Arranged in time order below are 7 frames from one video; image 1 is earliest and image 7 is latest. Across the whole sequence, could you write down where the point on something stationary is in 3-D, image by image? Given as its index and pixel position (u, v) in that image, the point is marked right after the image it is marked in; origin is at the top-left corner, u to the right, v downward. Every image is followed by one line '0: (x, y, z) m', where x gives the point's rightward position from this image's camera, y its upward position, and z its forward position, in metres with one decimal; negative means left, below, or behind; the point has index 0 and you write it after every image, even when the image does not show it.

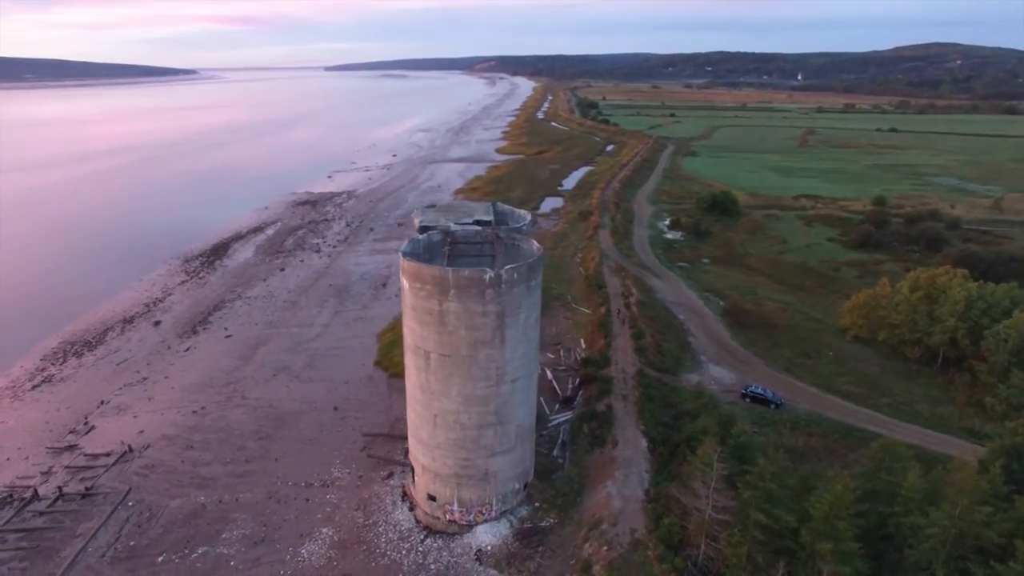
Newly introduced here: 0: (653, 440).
0: (+3.6, -3.9, +16.1) m
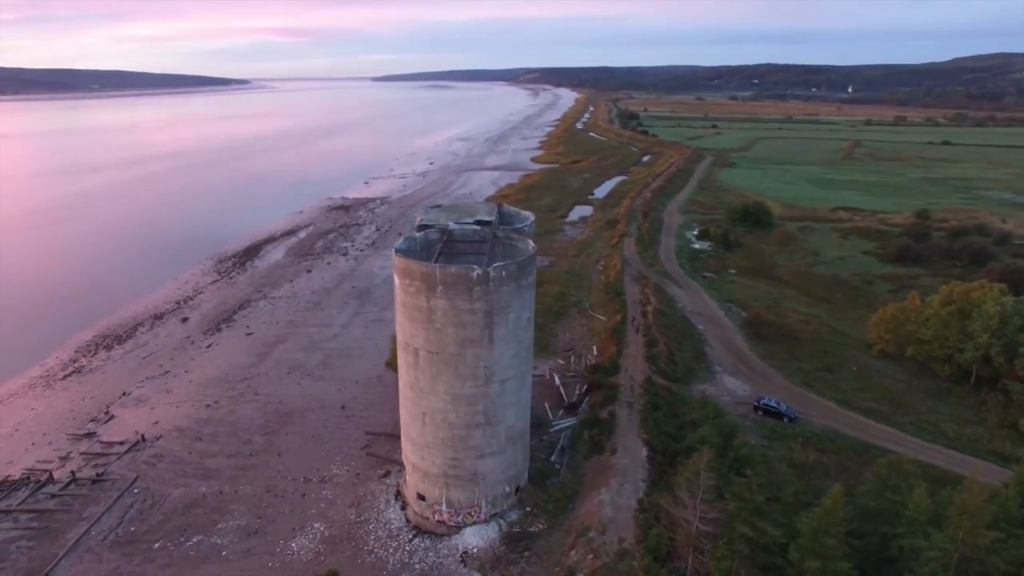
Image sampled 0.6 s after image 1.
0: (+3.5, -4.0, +15.7) m
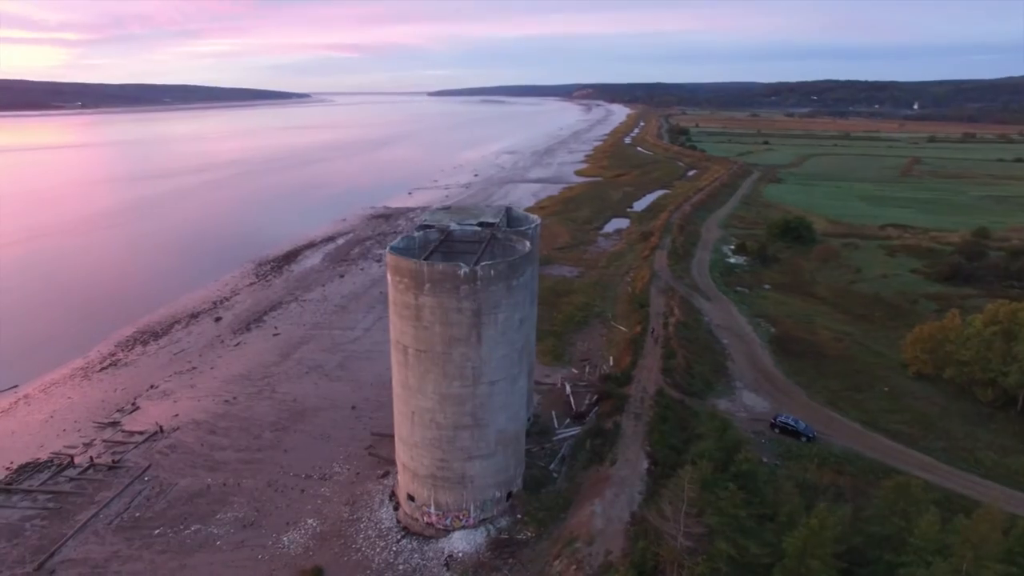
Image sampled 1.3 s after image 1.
0: (+3.4, -4.1, +15.1) m
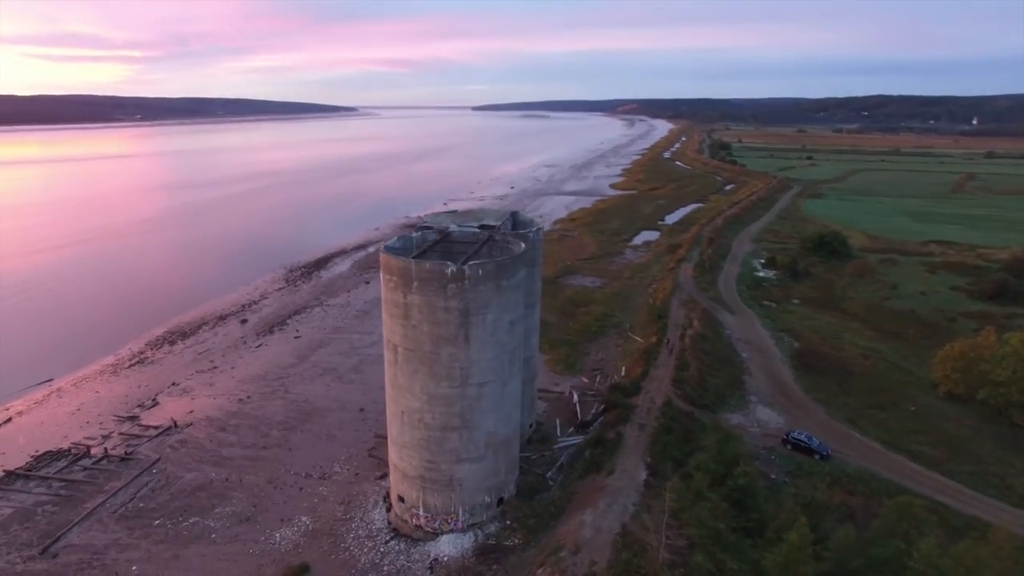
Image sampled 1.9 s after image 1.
0: (+3.3, -4.3, +14.7) m
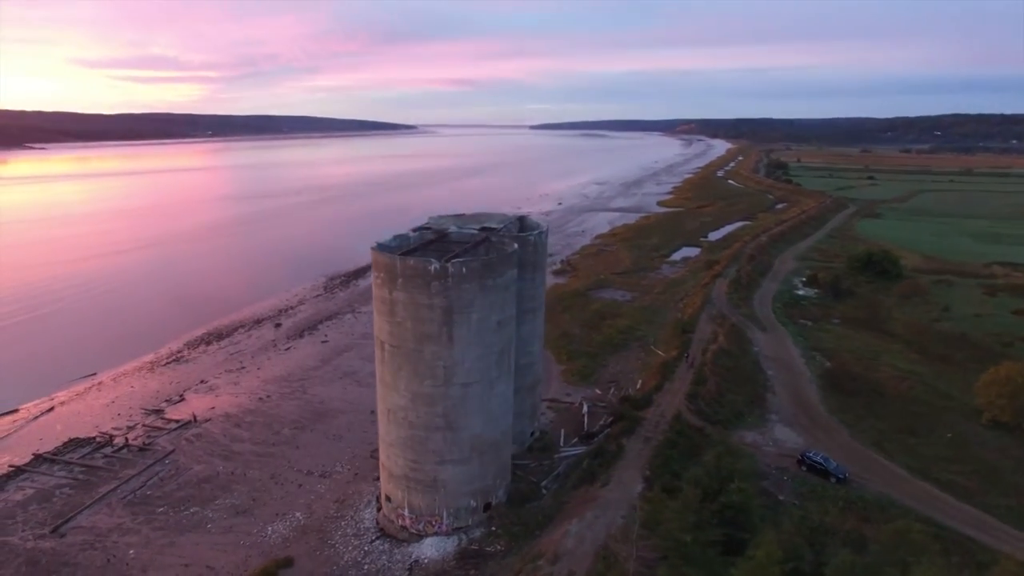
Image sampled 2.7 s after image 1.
0: (+3.1, -4.4, +14.1) m
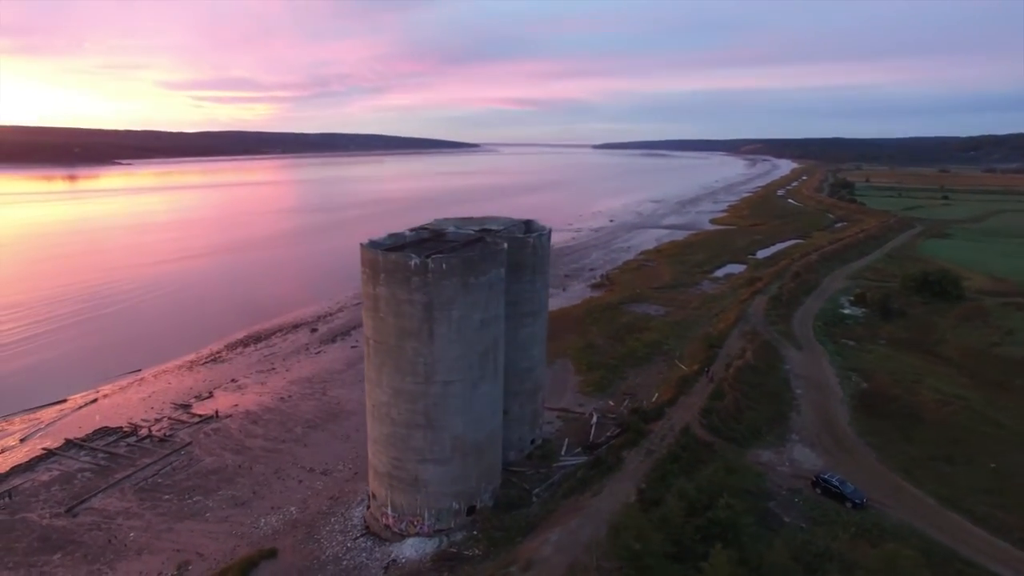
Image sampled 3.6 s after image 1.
0: (+2.8, -4.5, +13.5) m
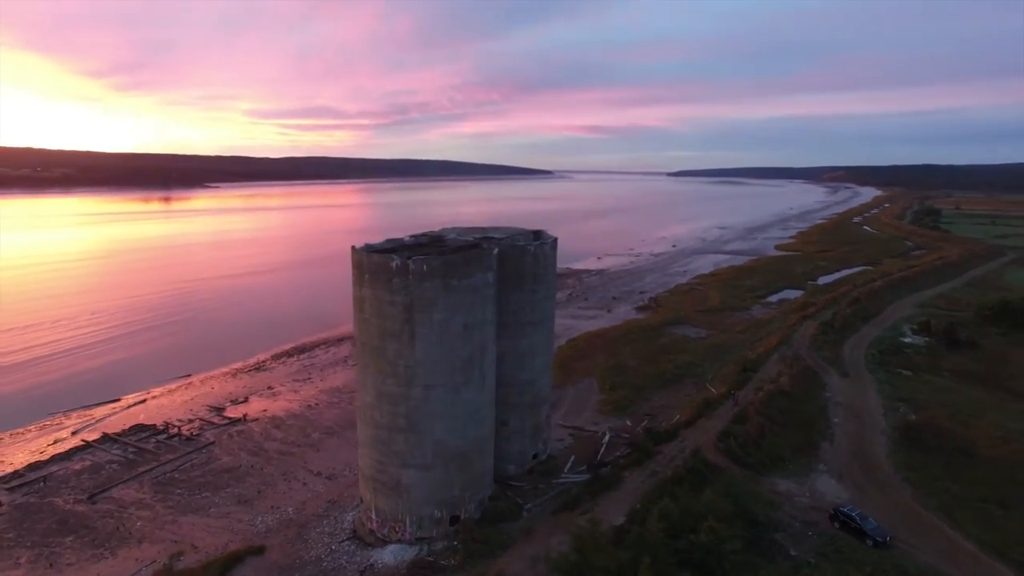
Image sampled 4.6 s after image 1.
0: (+2.4, -4.7, +12.8) m
